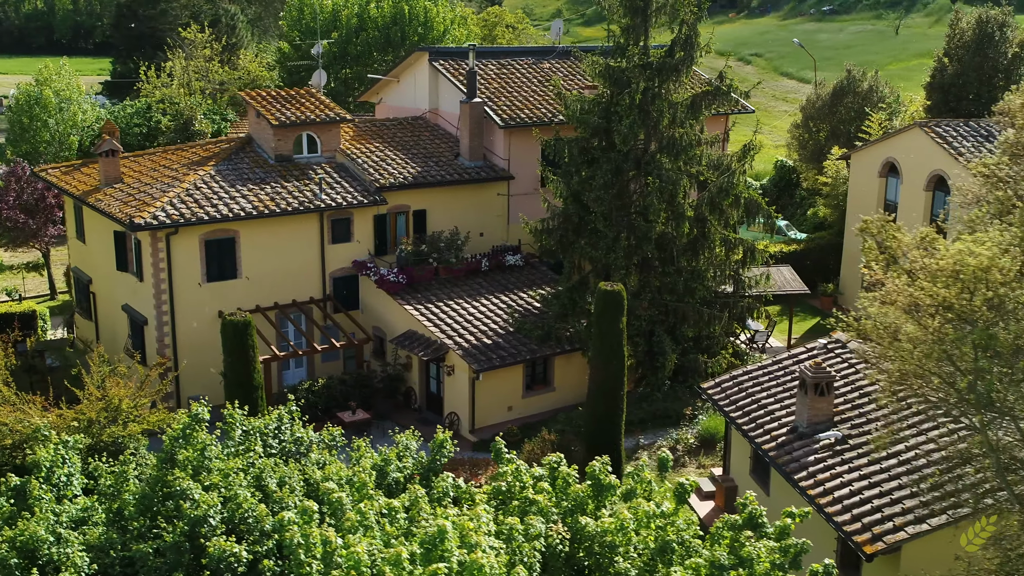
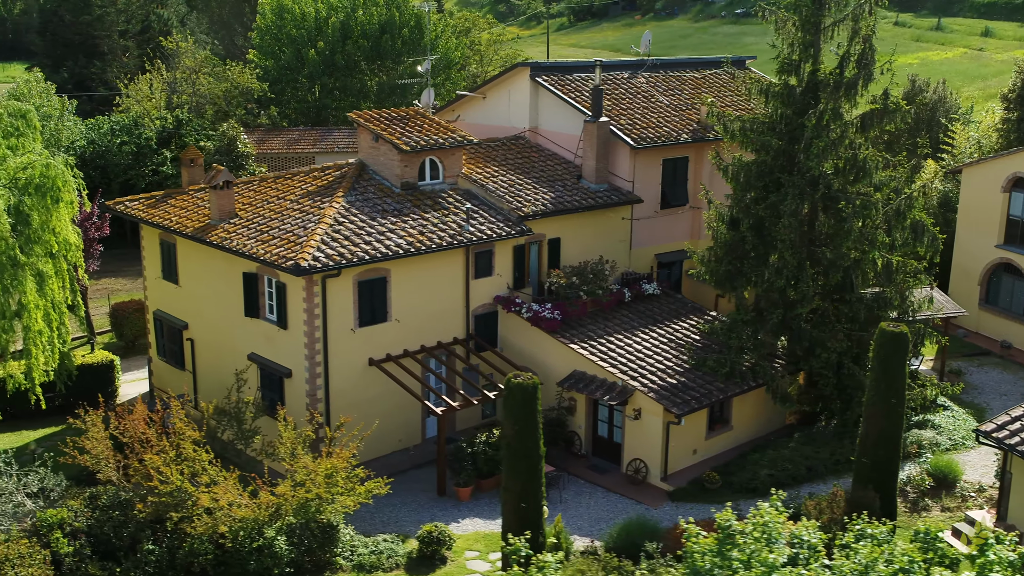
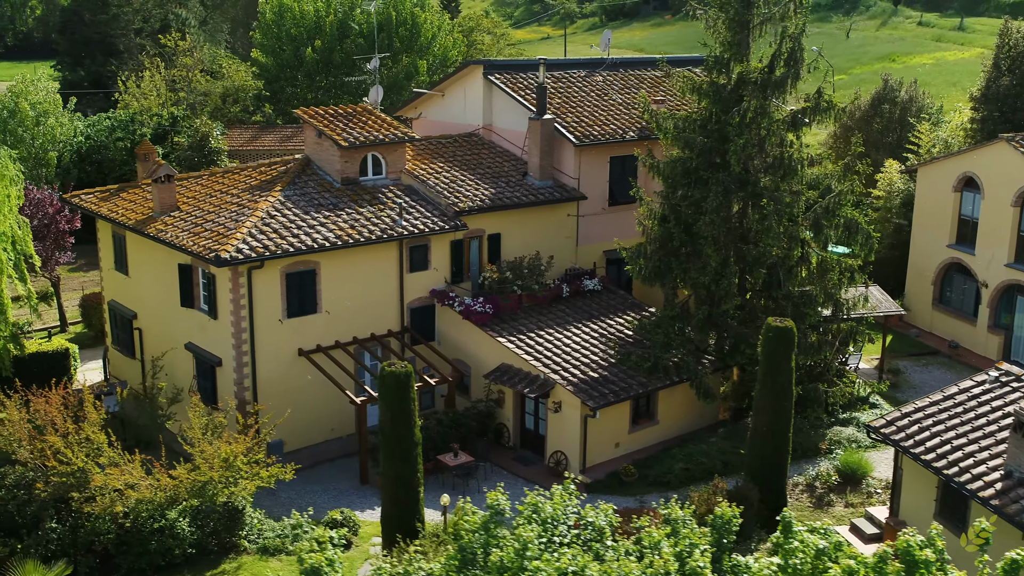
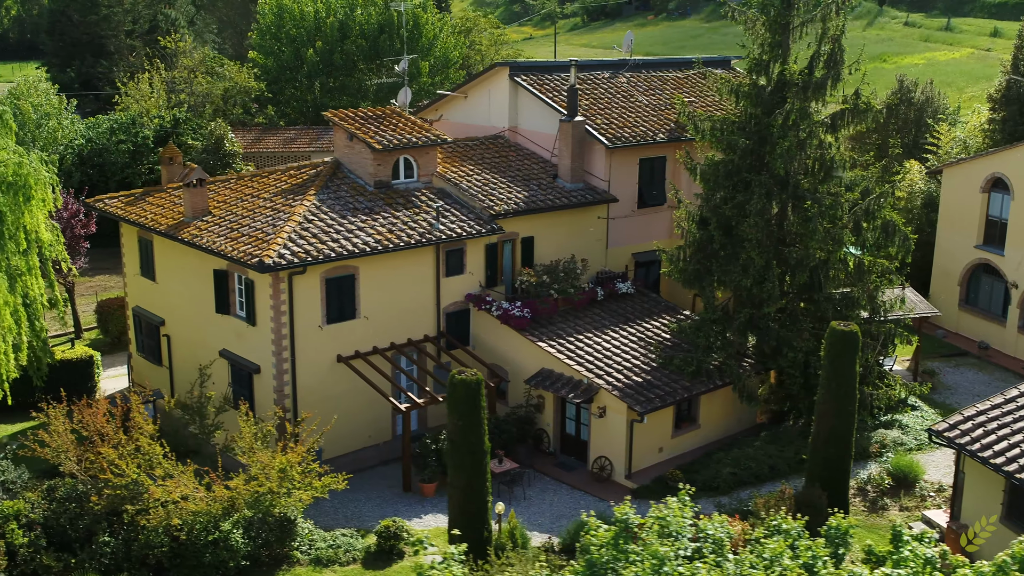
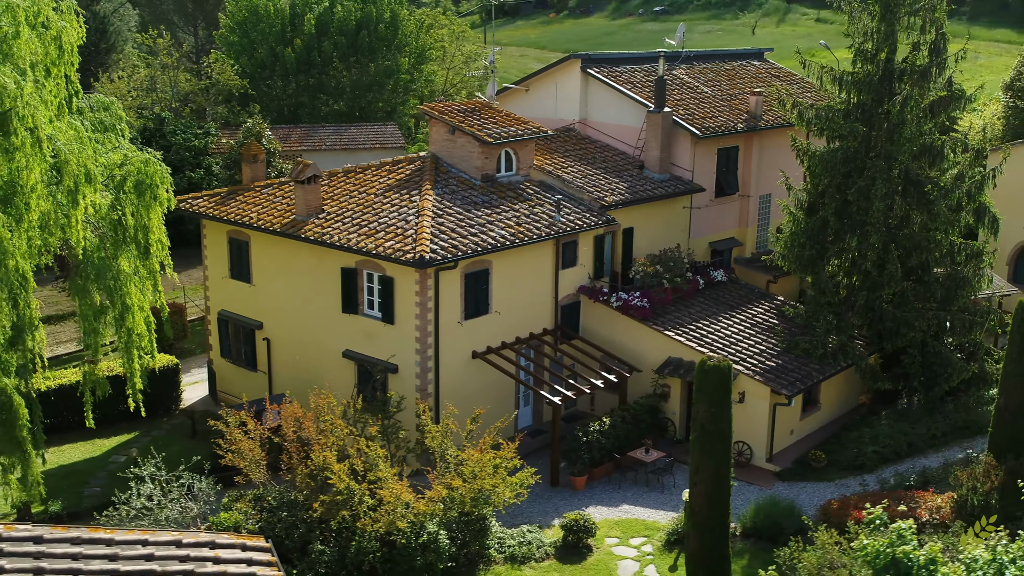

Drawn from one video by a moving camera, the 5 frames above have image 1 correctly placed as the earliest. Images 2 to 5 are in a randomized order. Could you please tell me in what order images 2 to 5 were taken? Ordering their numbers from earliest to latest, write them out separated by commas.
3, 4, 2, 5
